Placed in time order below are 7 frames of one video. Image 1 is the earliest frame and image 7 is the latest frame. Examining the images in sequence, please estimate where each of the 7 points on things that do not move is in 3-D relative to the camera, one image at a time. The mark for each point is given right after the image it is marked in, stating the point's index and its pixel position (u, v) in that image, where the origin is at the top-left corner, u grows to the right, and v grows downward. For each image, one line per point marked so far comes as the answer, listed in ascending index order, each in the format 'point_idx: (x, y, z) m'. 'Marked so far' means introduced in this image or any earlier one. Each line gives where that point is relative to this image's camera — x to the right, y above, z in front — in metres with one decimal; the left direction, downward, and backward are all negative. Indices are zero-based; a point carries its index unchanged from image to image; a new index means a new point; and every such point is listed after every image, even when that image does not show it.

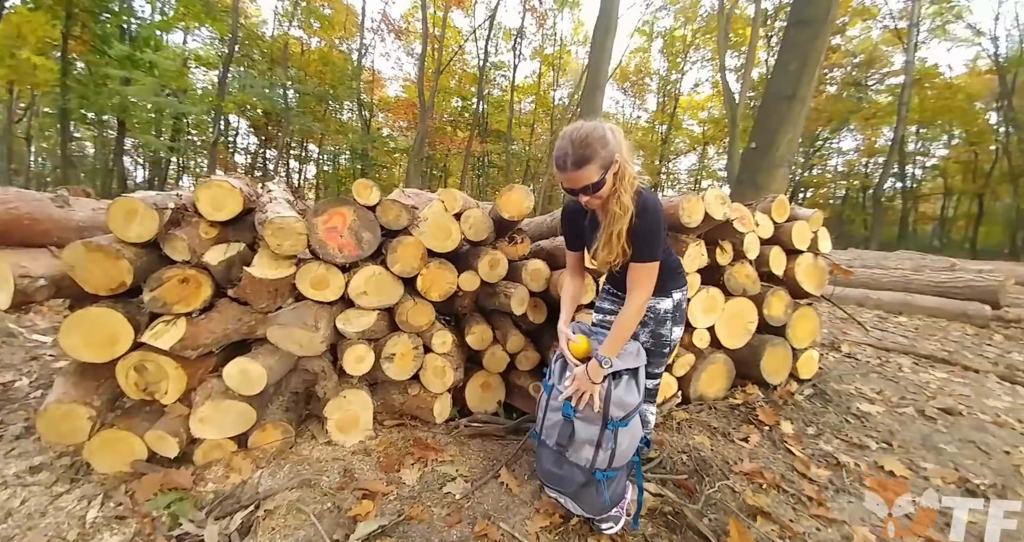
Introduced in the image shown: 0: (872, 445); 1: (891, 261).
0: (+2.1, -1.0, +2.3) m
1: (+6.6, +0.2, +6.7) m
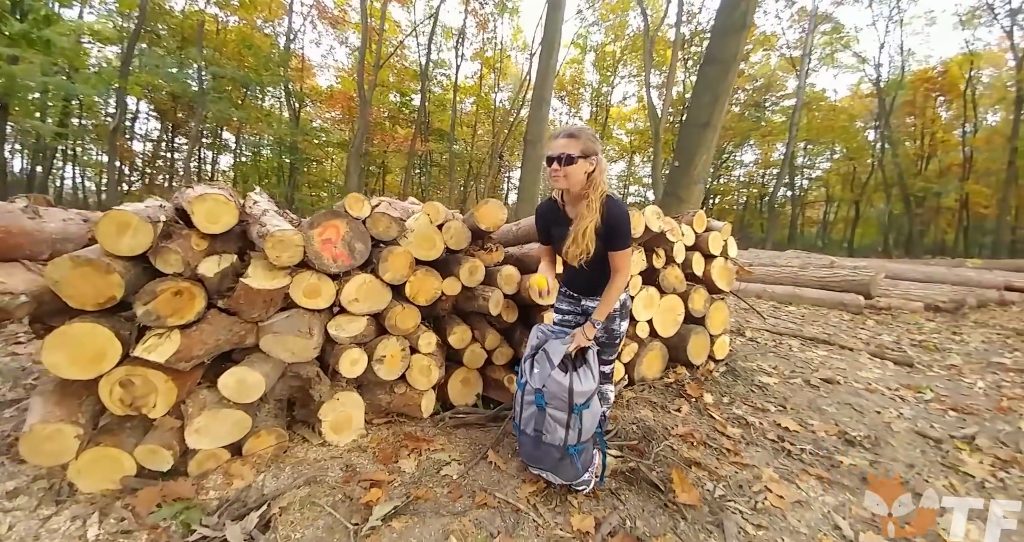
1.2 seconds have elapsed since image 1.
0: (+2.0, -1.0, +3.0) m
1: (+5.6, +0.2, +8.1) m
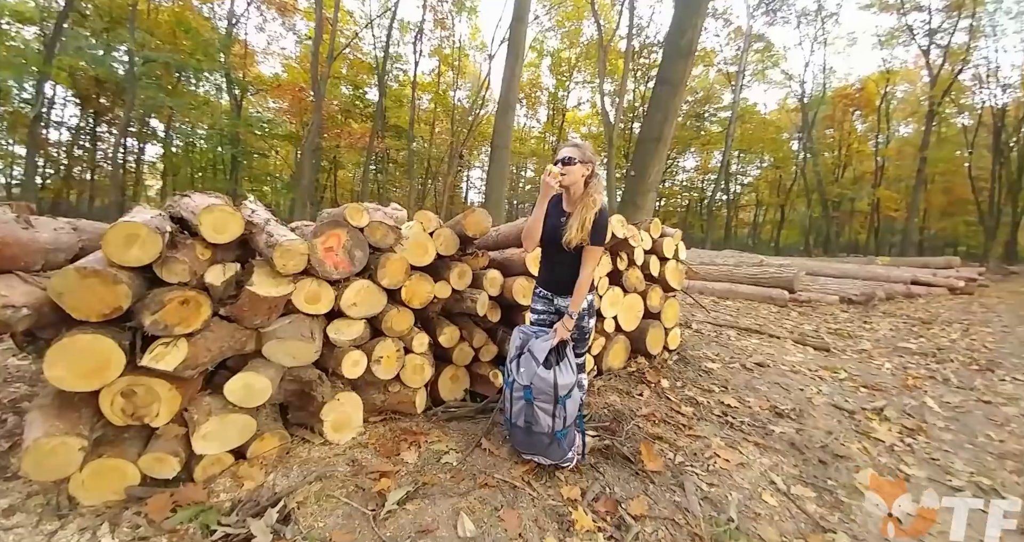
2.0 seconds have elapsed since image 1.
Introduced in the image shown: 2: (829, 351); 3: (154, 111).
0: (+1.8, -1.0, +3.4) m
1: (+4.8, +0.3, +8.9) m
2: (+3.8, -0.9, +4.7) m
3: (-10.7, +4.7, +11.6) m
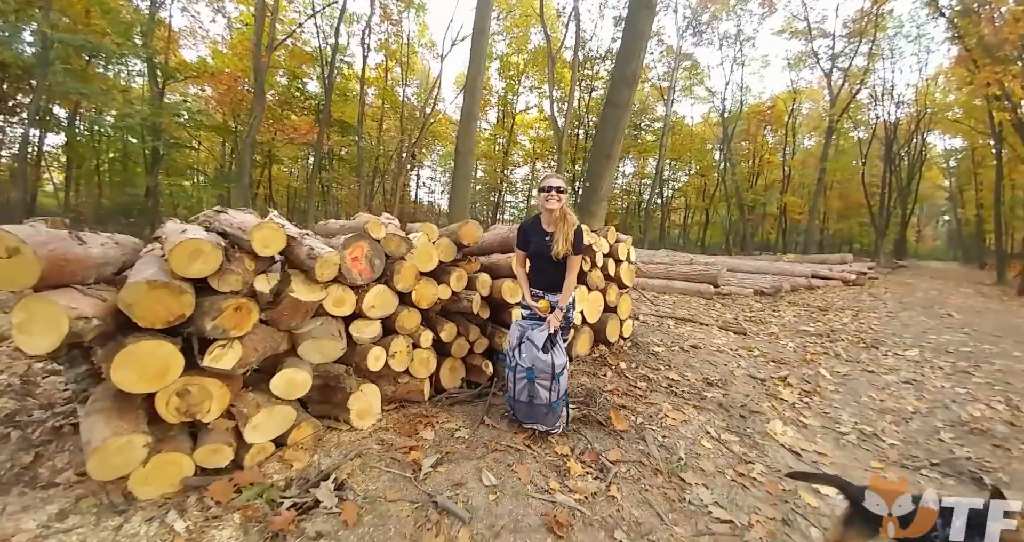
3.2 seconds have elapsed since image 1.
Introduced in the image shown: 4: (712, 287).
0: (+1.6, -1.0, +4.2) m
1: (+3.8, +0.4, +10.1) m
2: (+3.4, -0.9, +5.7) m
3: (-12.0, +4.6, +10.4) m
4: (+4.1, -0.3, +8.0) m
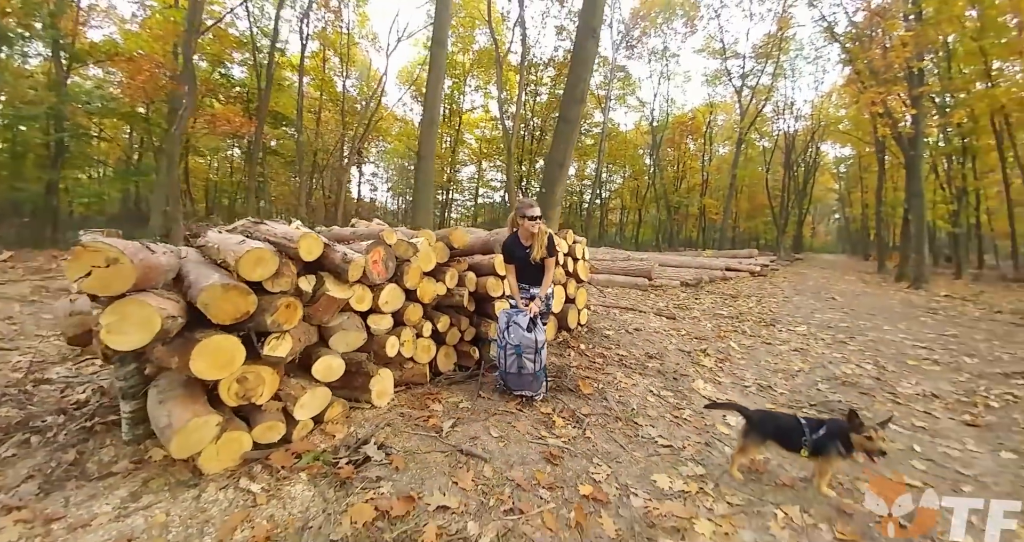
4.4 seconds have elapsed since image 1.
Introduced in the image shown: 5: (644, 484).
0: (+1.3, -1.0, +5.1) m
1: (+2.6, +0.5, +11.2) m
2: (+2.9, -0.8, +6.8) m
3: (-13.1, +4.5, +9.1) m
4: (+3.2, -0.2, +9.2) m
5: (+0.9, -1.4, +2.6) m
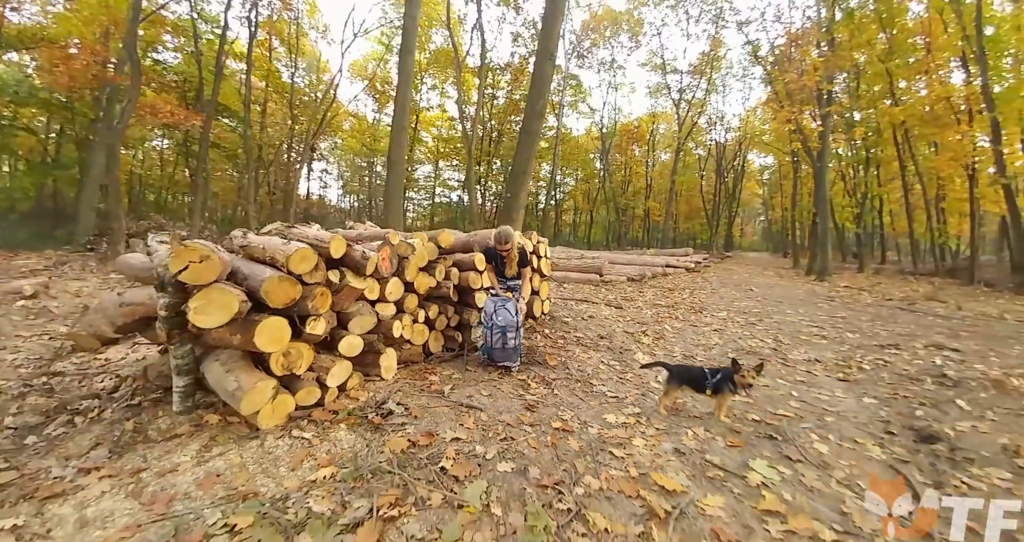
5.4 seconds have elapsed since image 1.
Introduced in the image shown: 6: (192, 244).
0: (+0.9, -0.9, +6.1) m
1: (+1.4, +0.6, +12.3) m
2: (+2.2, -0.7, +8.0) m
3: (-13.9, +4.4, +8.4) m
4: (+2.3, -0.1, +10.4) m
5: (+0.8, -1.4, +3.6) m
6: (-2.2, +0.2, +2.7) m
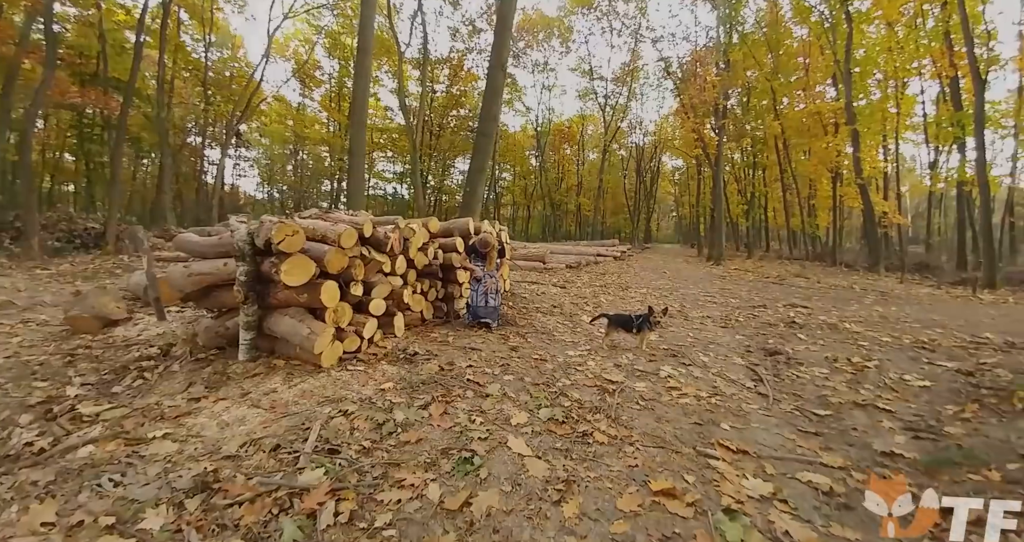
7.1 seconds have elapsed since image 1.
0: (+0.4, -0.6, +7.5) m
1: (-0.2, +1.0, +13.7) m
2: (+1.3, -0.3, +9.6) m
3: (-14.8, +4.5, +7.2) m
4: (+1.0, +0.3, +12.0) m
5: (+0.7, -1.1, +5.0) m
6: (-2.2, +0.4, +3.6) m
